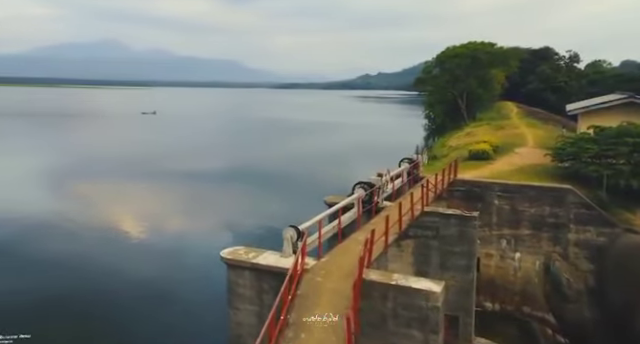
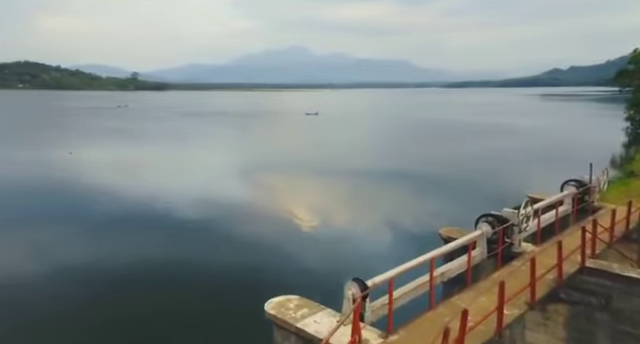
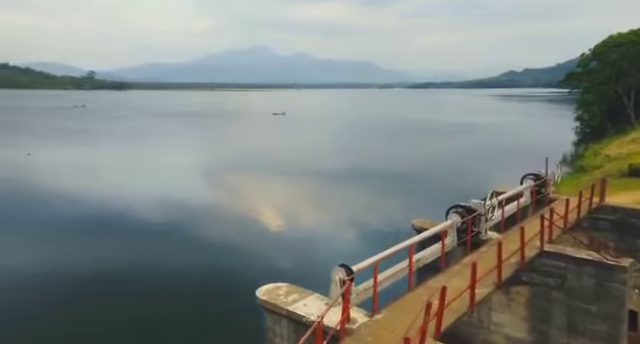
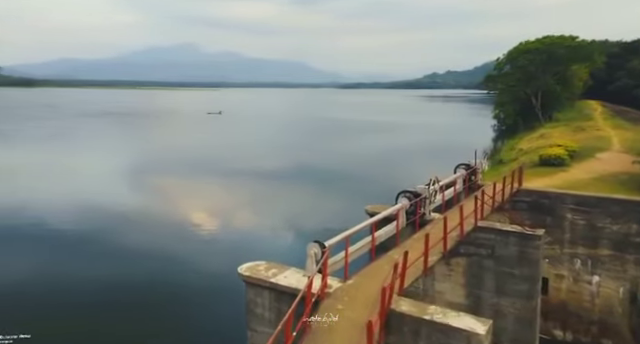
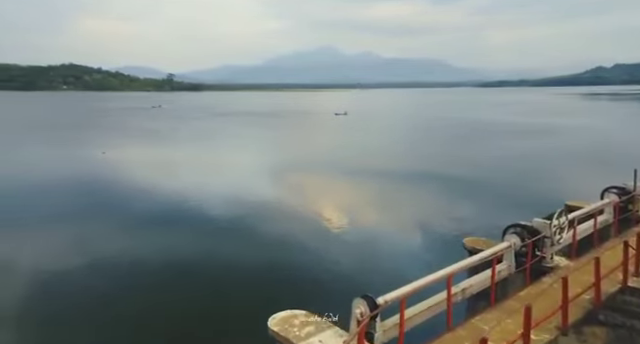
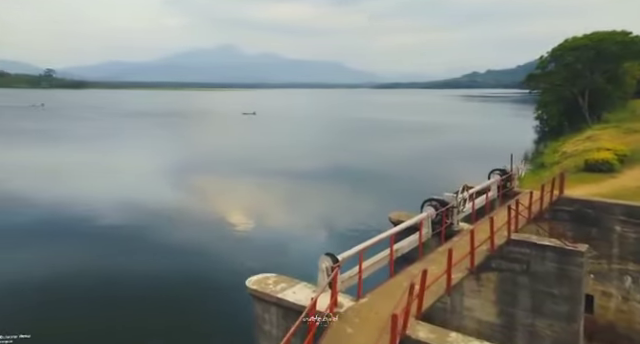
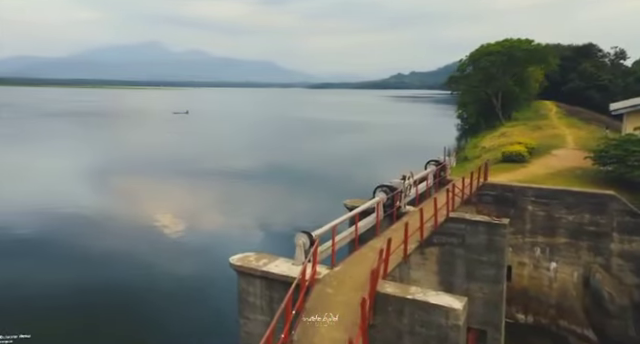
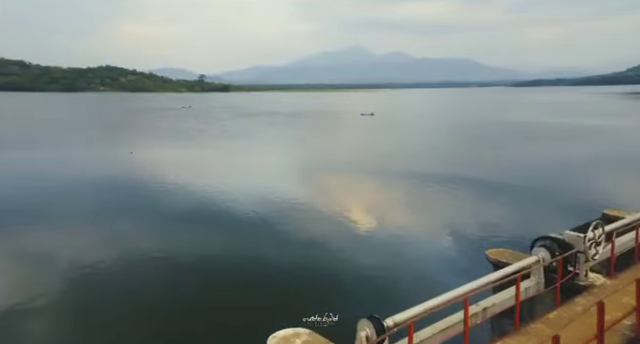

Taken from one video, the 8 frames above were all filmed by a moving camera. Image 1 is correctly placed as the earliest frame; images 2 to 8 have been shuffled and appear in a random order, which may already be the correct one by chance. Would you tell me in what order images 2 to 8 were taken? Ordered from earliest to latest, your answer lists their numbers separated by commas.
7, 4, 6, 3, 2, 5, 8
